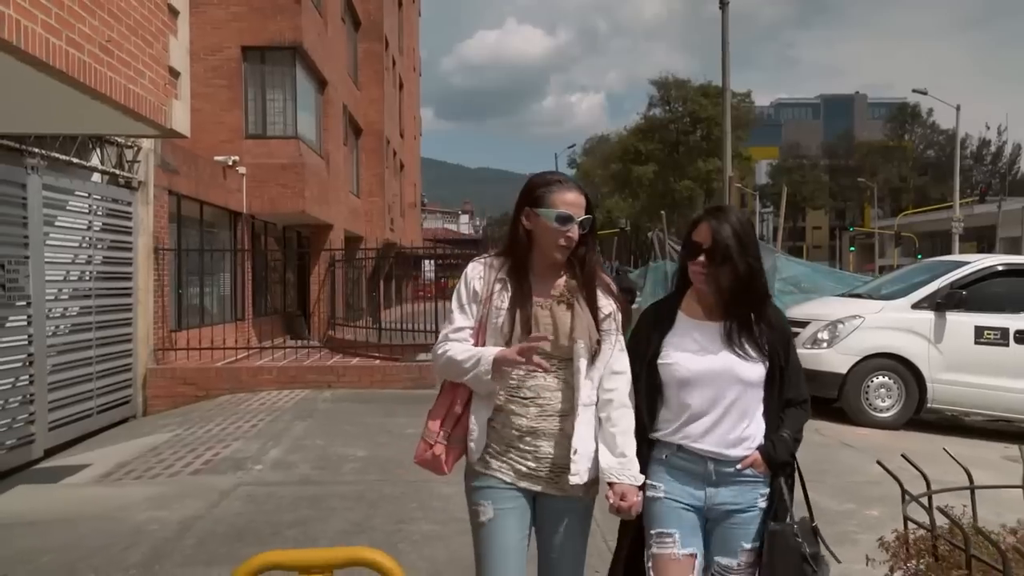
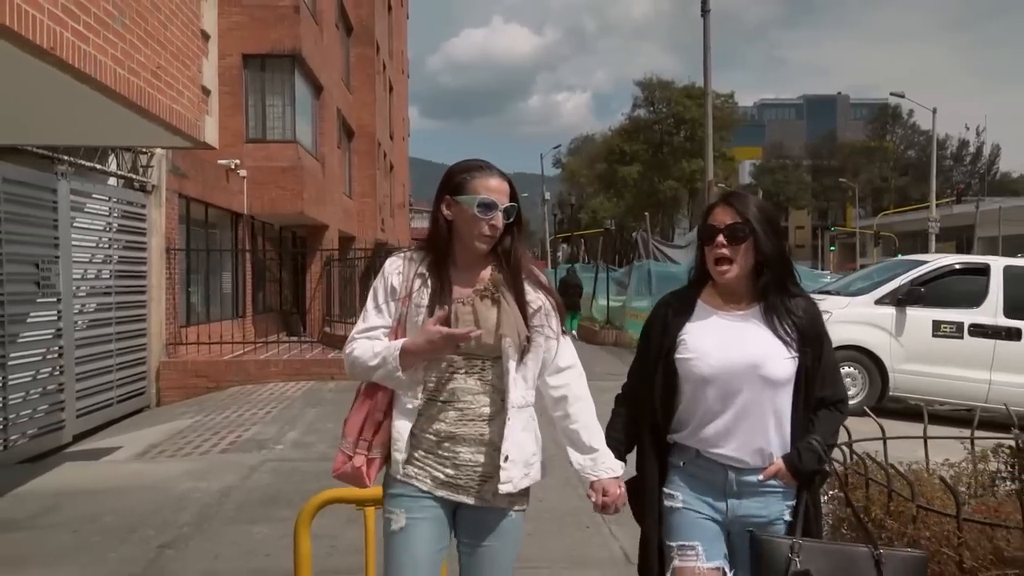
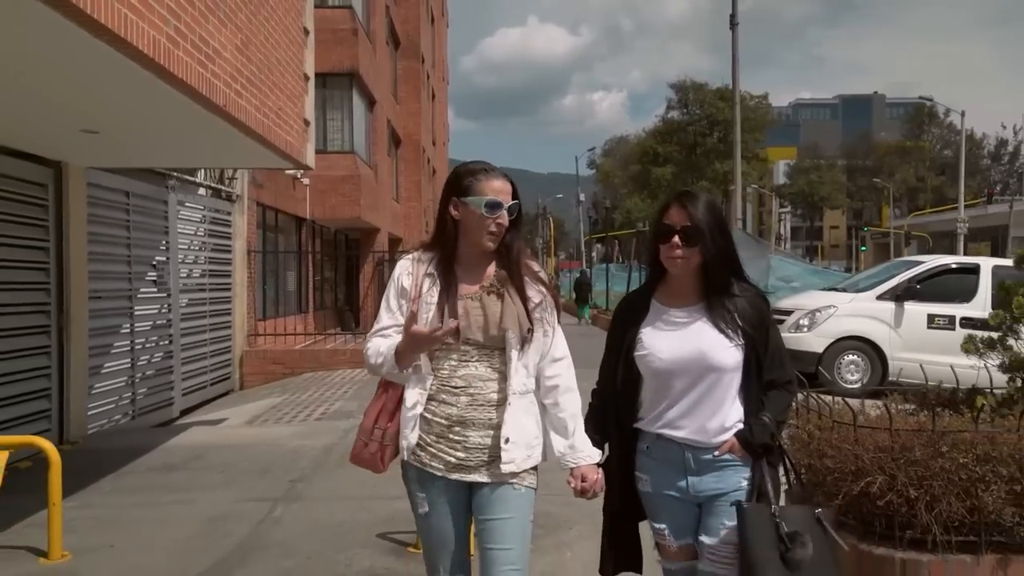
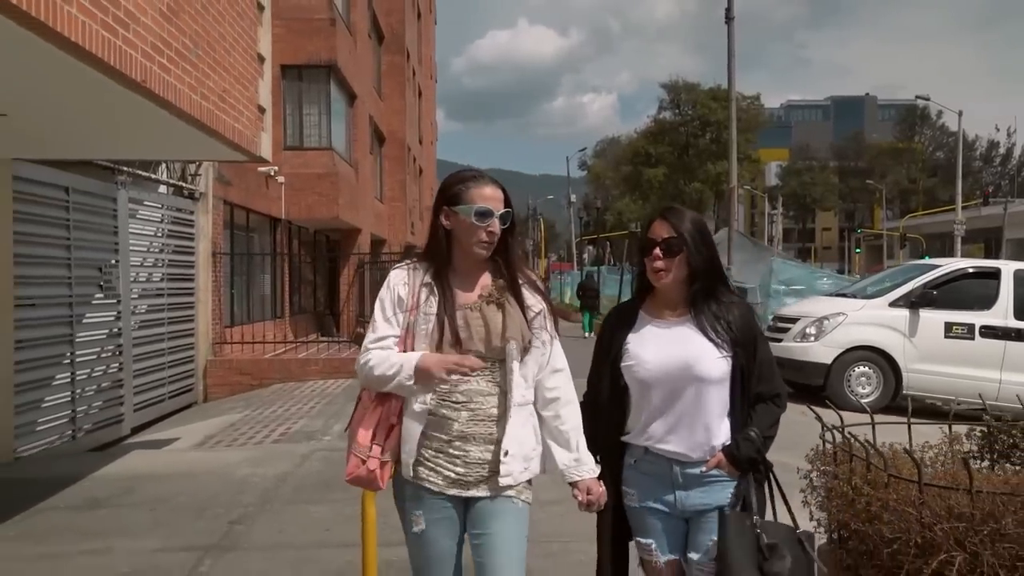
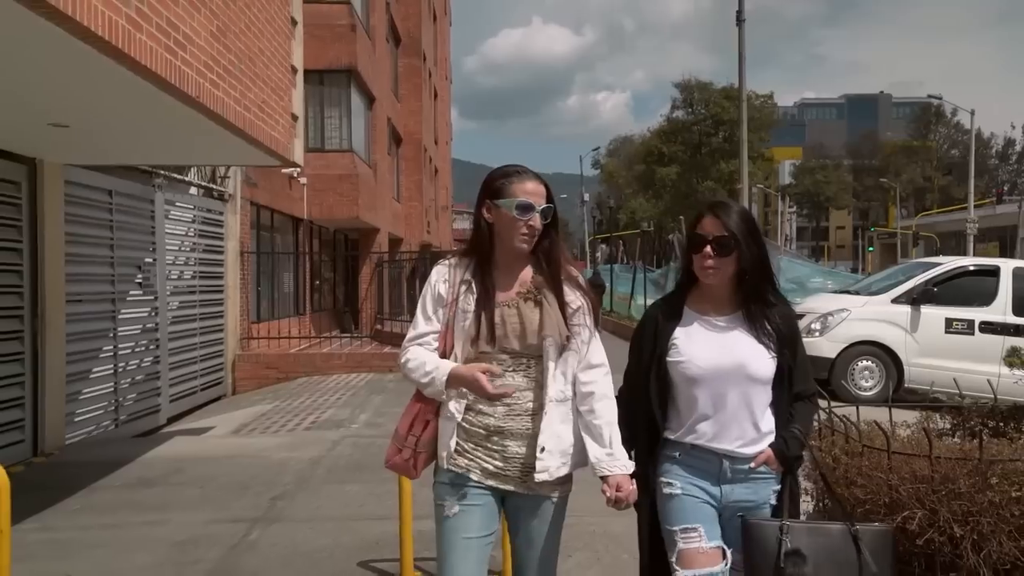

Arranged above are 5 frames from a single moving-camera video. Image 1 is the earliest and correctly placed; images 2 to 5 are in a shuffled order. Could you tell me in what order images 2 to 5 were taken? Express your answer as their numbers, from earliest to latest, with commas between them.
2, 4, 5, 3
